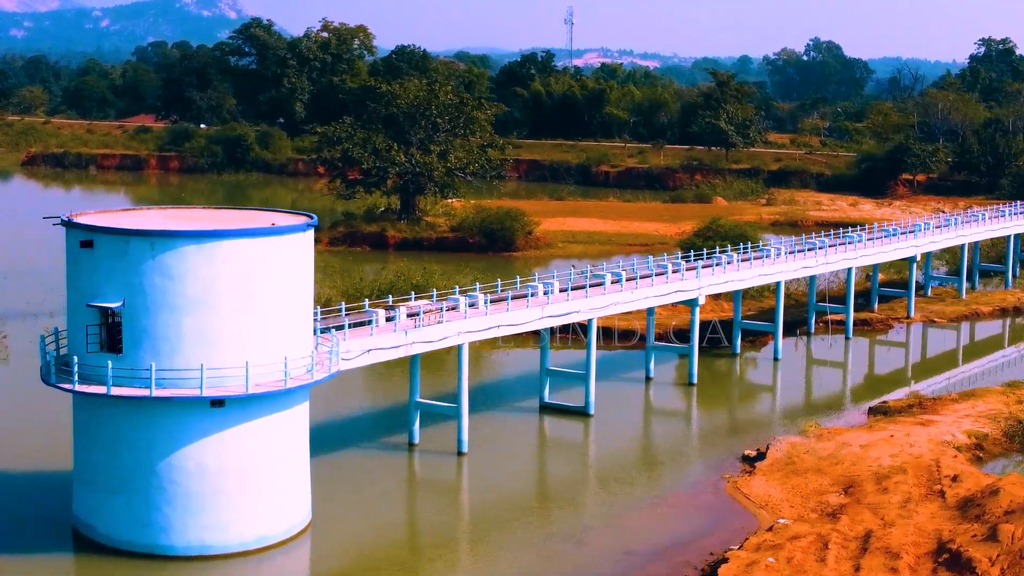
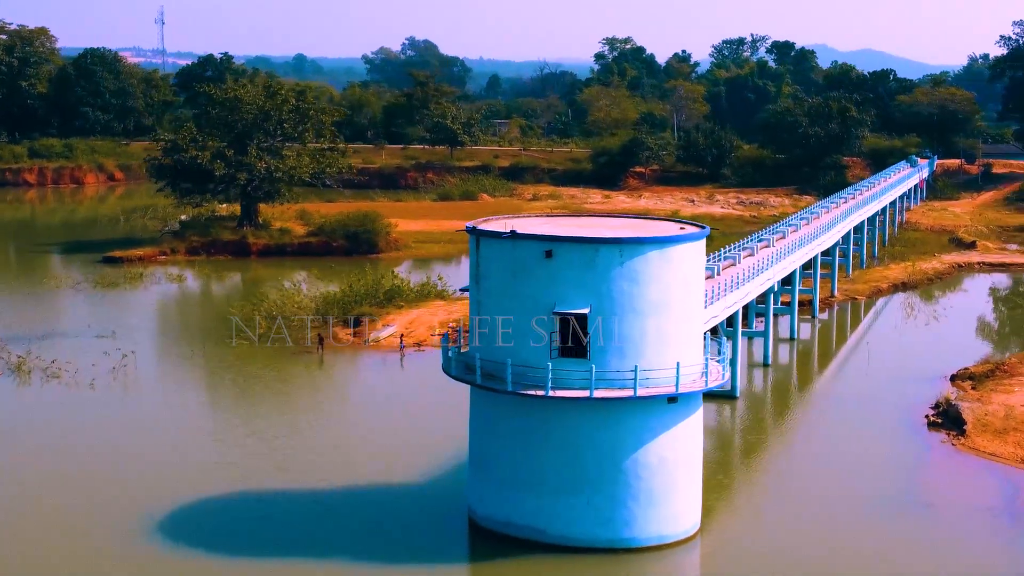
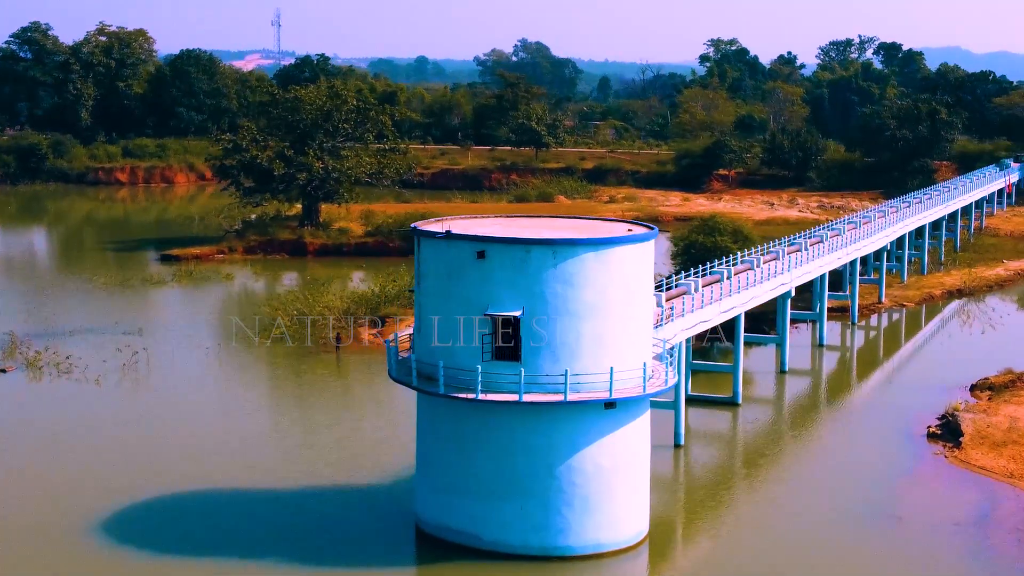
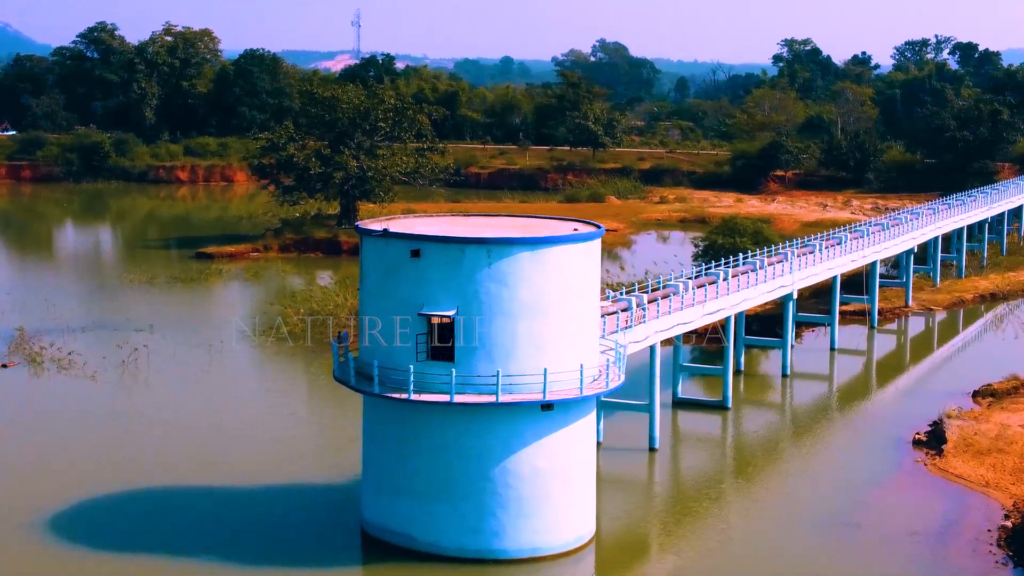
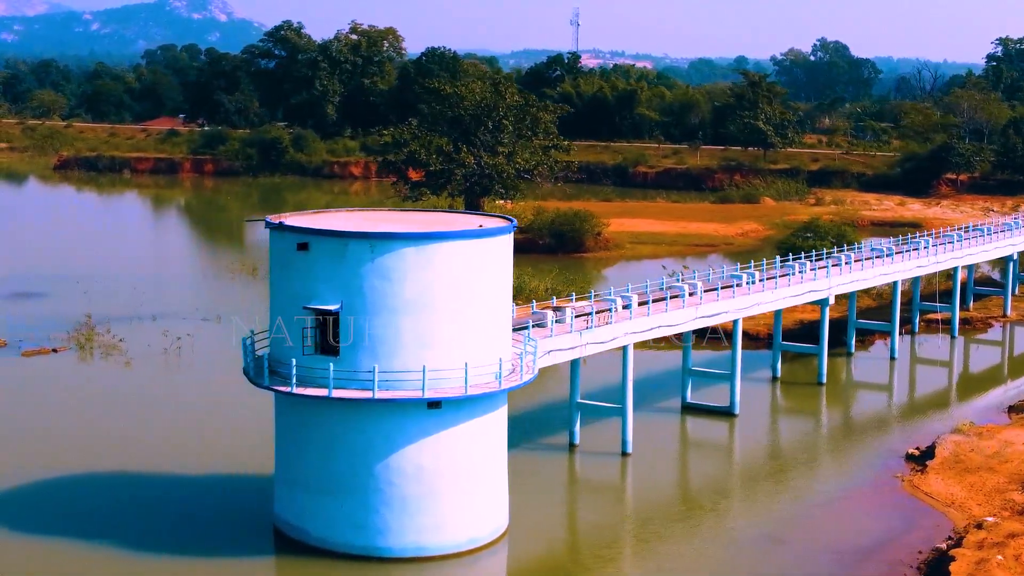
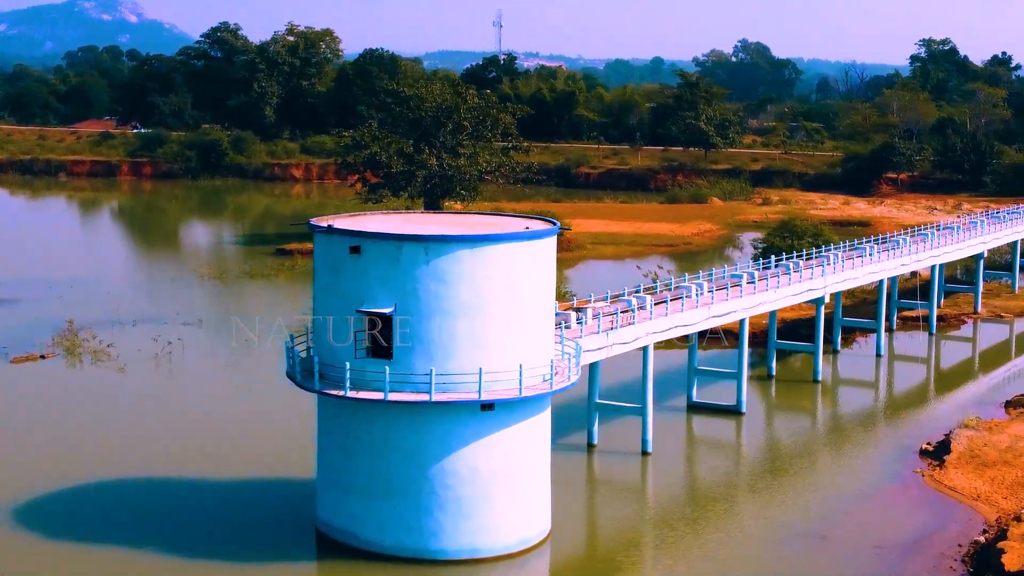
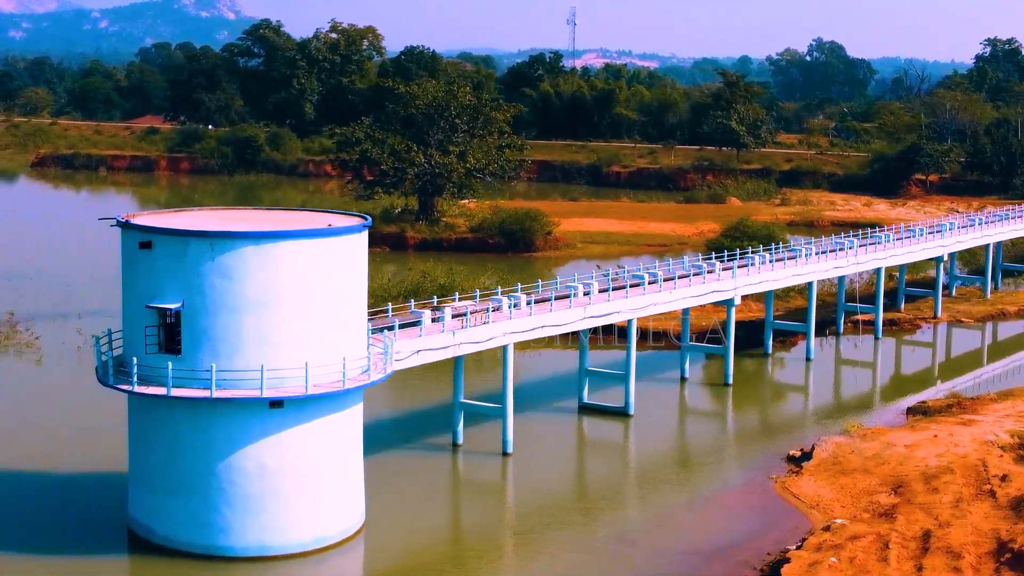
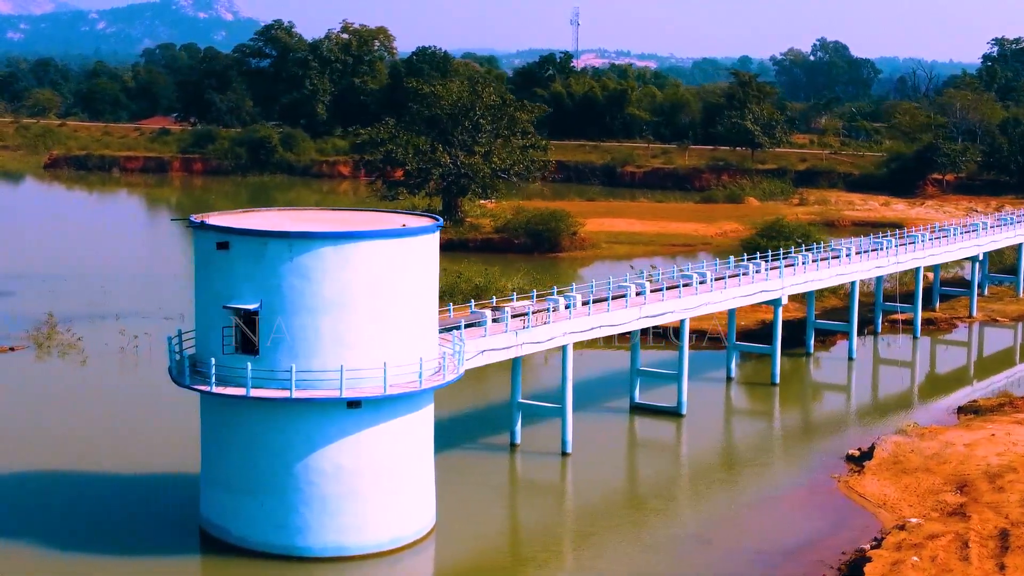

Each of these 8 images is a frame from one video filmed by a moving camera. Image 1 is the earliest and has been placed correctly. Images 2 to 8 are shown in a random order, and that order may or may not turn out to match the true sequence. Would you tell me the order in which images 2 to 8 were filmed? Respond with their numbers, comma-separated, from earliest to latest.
7, 8, 5, 6, 4, 3, 2
